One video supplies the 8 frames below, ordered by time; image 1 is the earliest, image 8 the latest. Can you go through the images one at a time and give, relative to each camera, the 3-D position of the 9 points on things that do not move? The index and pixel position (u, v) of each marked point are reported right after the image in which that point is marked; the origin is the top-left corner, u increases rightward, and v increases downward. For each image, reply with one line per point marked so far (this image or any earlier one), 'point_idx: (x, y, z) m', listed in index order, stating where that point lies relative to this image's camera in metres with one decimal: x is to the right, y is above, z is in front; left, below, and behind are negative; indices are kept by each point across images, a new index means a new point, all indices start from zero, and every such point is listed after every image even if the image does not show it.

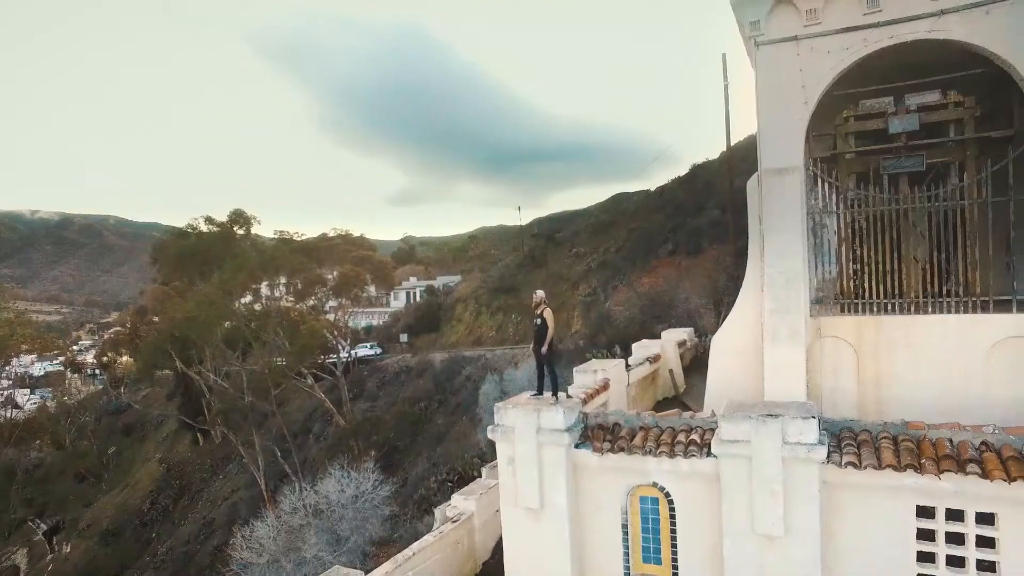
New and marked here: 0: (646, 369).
0: (+1.9, -1.1, +9.1) m
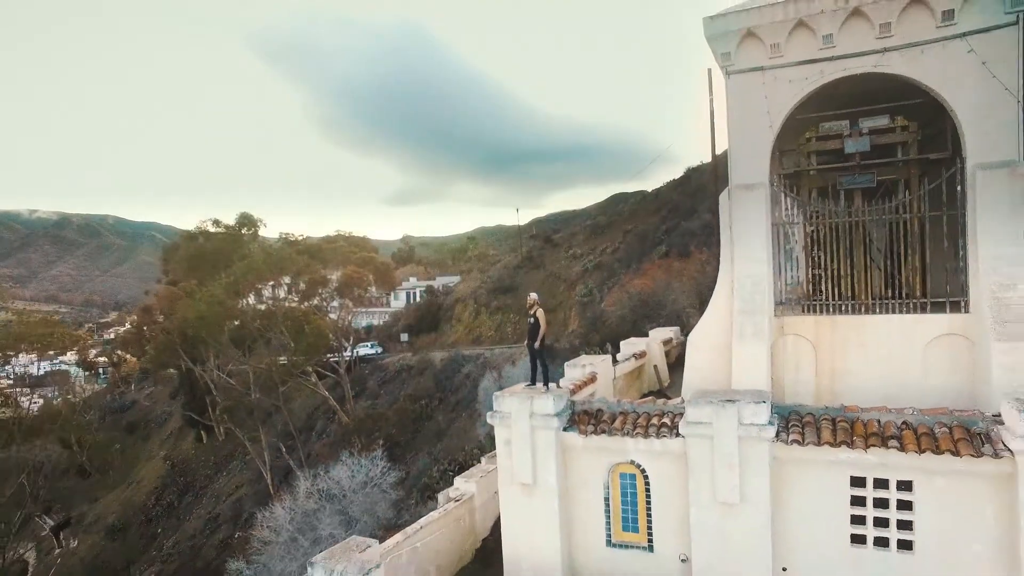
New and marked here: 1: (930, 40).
0: (+1.9, -1.2, +10.0) m
1: (+4.4, +2.6, +6.8) m
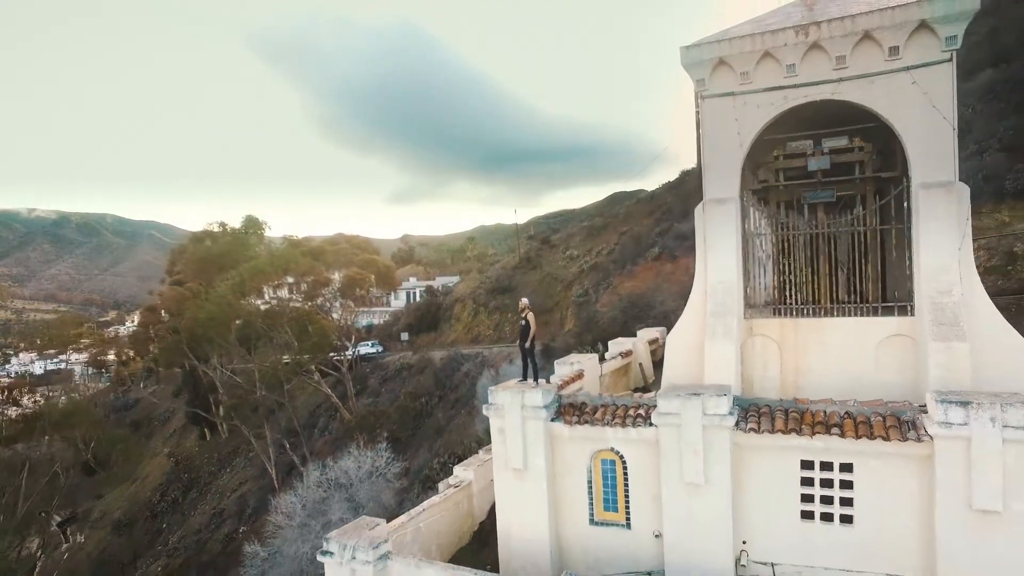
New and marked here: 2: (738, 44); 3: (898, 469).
0: (+1.8, -1.2, +10.8) m
1: (+4.3, +2.6, +7.6) m
2: (+2.8, +3.0, +7.8) m
3: (+3.5, -1.6, +5.9) m
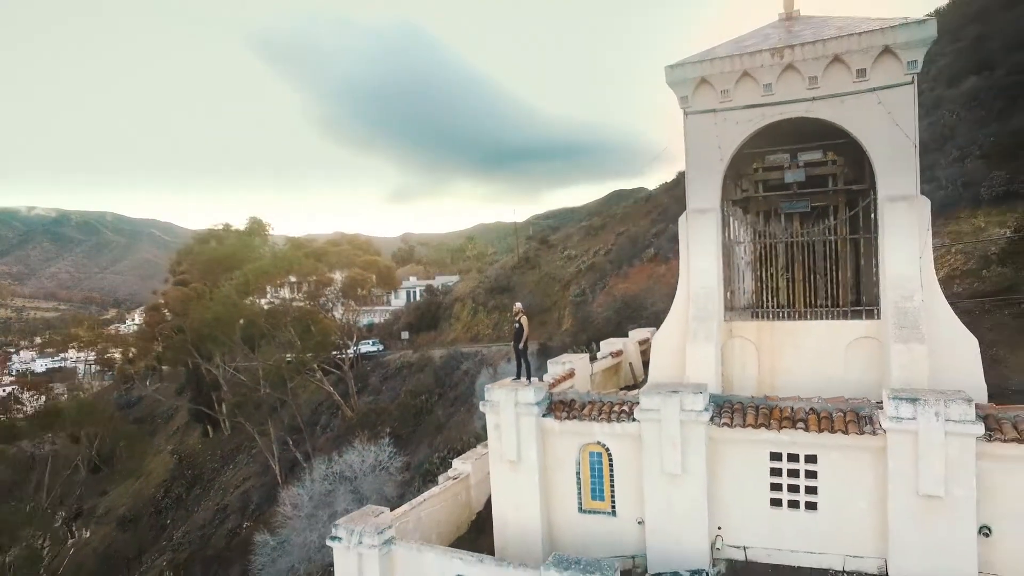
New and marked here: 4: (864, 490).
0: (+1.7, -1.3, +11.3) m
1: (+4.3, +2.5, +8.2) m
2: (+2.7, +3.0, +8.3) m
3: (+3.5, -1.7, +6.5) m
4: (+3.5, -2.0, +6.5) m
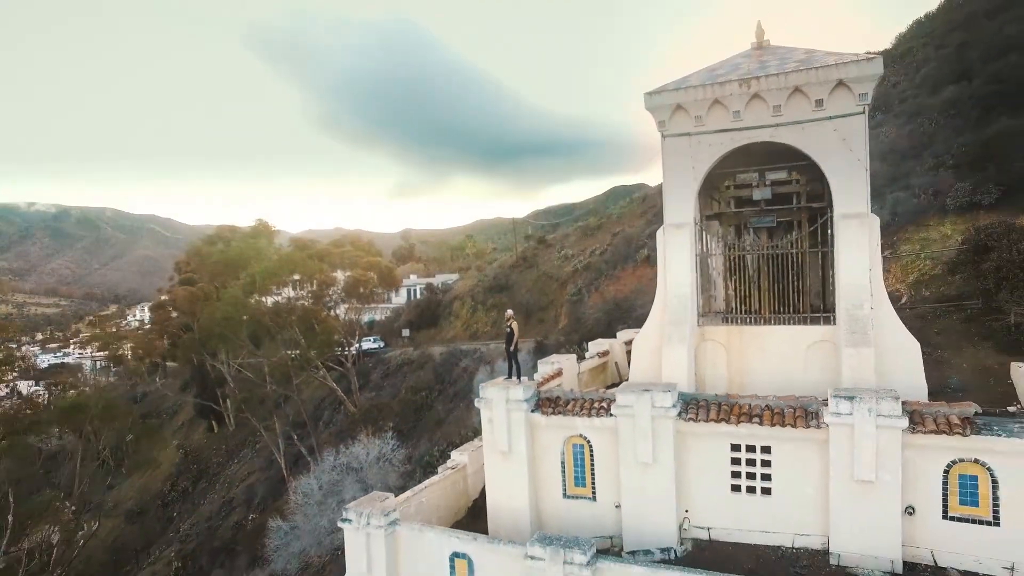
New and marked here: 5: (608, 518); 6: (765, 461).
0: (+1.6, -1.4, +12.3) m
1: (+4.2, +2.4, +9.1) m
2: (+2.6, +2.8, +9.2) m
3: (+3.3, -1.9, +7.4) m
4: (+3.4, -2.2, +7.4) m
5: (+1.3, -3.0, +8.4) m
6: (+3.0, -2.0, +7.6) m
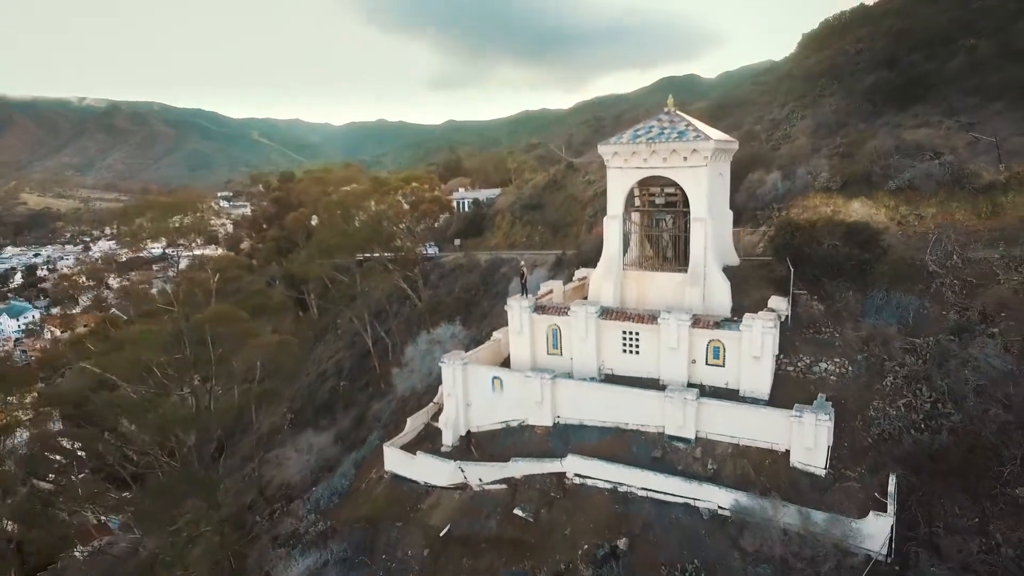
0: (+2.1, +0.1, +20.9) m
1: (+4.5, +3.3, +17.1) m
2: (+2.9, +3.8, +17.2) m
3: (+3.5, -1.1, +16.1) m
4: (+3.6, -1.4, +16.2) m
5: (+1.5, -2.1, +17.5) m
6: (+3.2, -1.3, +16.4) m
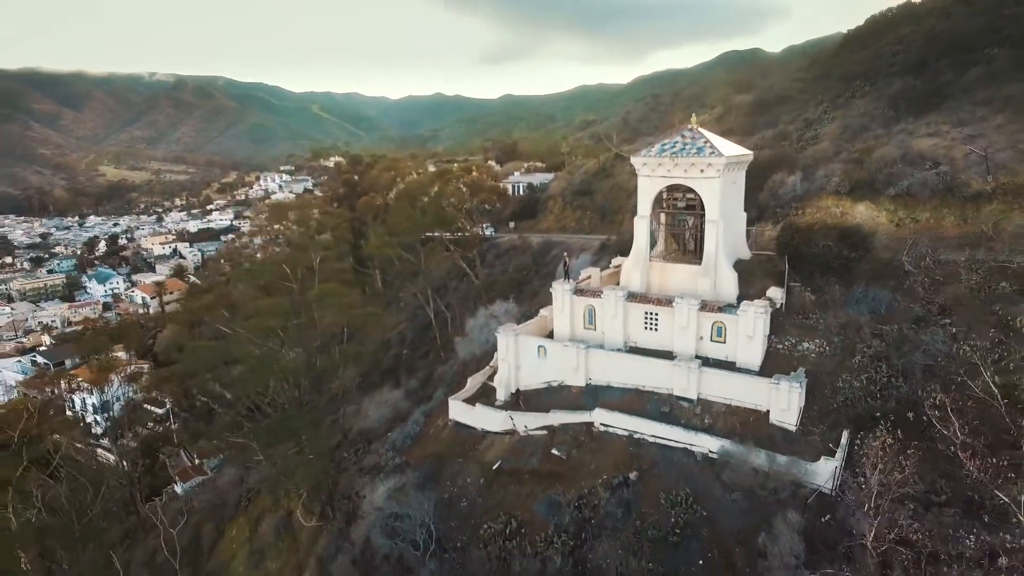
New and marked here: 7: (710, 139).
0: (+3.8, +0.7, +24.6) m
1: (+6.0, +3.6, +20.4) m
2: (+4.4, +4.2, +20.7) m
3: (+4.8, -0.8, +19.7) m
4: (+4.9, -1.1, +19.8) m
5: (+2.9, -1.7, +21.3) m
6: (+4.5, -0.9, +20.0) m
7: (+6.1, +4.6, +20.1) m
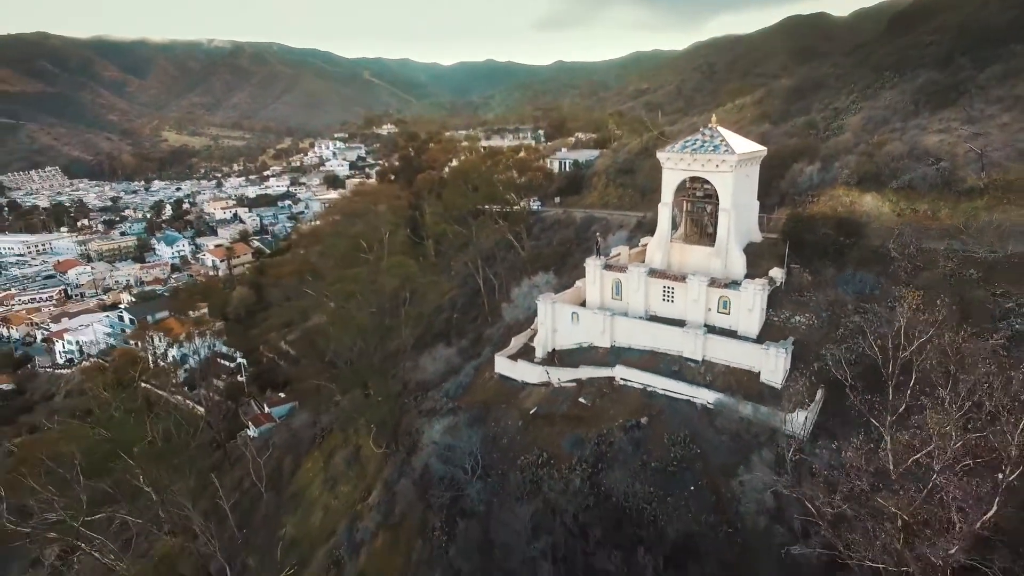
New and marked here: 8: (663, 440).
0: (+5.5, +1.7, +27.9) m
1: (+7.4, +4.4, +23.5) m
2: (+6.0, +5.0, +23.8) m
3: (+6.2, 0.0, +23.1) m
4: (+6.2, -0.3, +23.1) m
5: (+4.3, -0.8, +24.8) m
6: (+5.8, -0.1, +23.4) m
7: (+7.6, +5.4, +23.1) m
8: (+4.6, -4.6, +19.6) m
